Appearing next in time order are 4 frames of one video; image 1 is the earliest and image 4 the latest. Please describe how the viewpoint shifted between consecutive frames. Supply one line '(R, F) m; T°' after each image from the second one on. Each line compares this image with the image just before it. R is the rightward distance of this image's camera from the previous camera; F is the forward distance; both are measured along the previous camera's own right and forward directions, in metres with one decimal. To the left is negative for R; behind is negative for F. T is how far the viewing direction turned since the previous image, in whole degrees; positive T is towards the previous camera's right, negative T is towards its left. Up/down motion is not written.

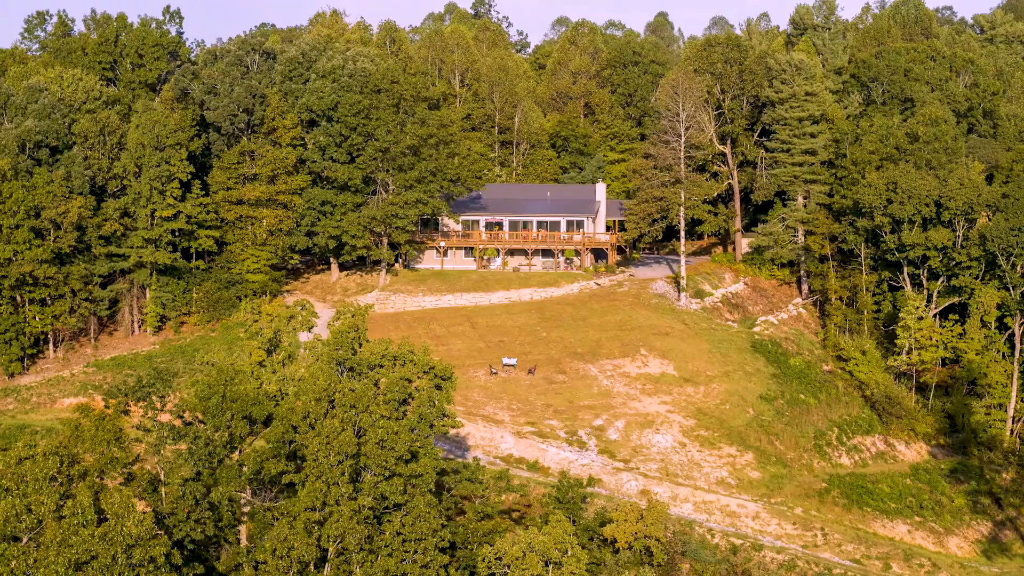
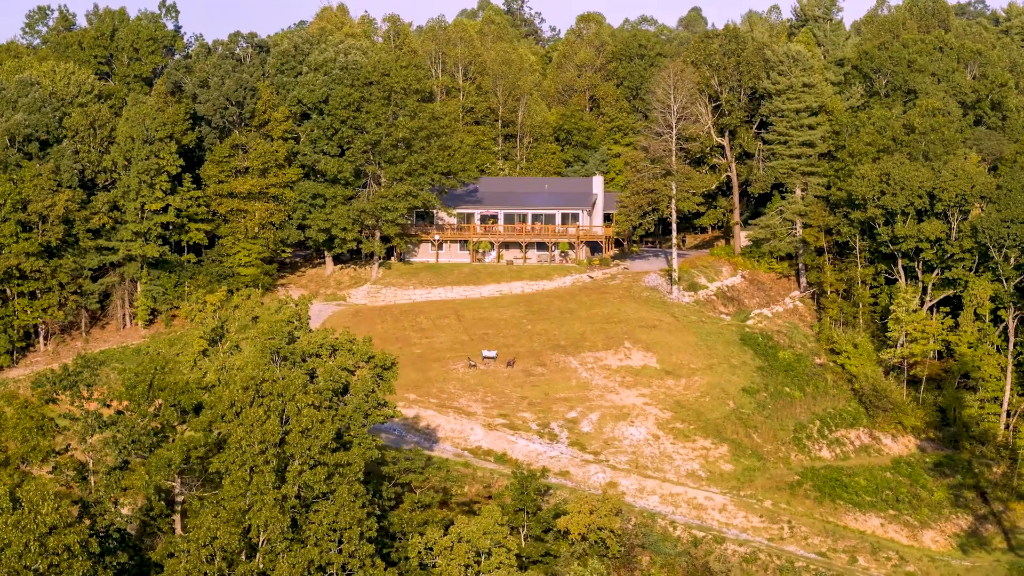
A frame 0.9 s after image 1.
(+1.2, +0.3) m; 0°
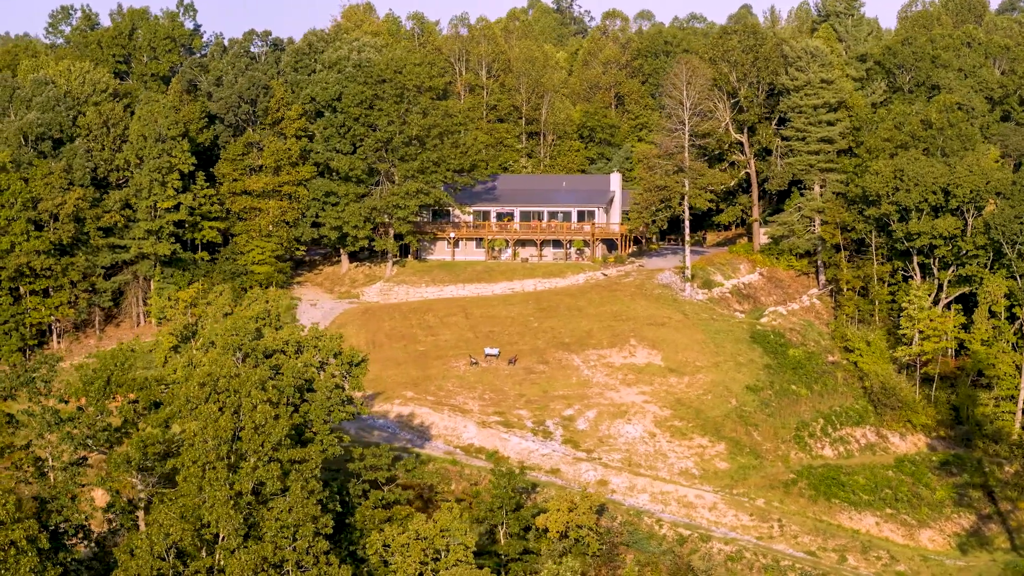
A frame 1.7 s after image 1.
(+1.0, +0.1) m; -1°
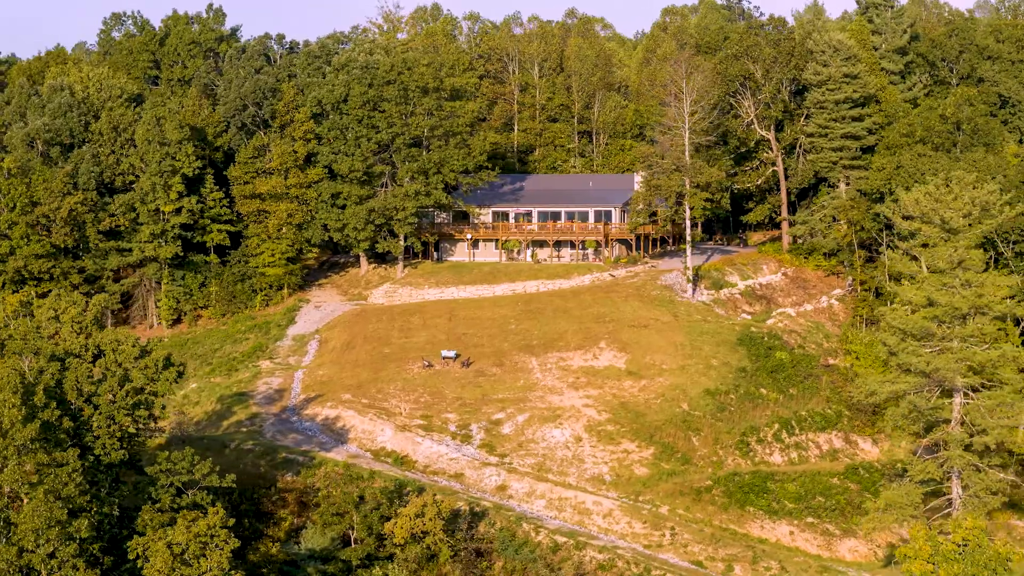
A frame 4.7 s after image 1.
(+4.5, +0.3) m; -3°
